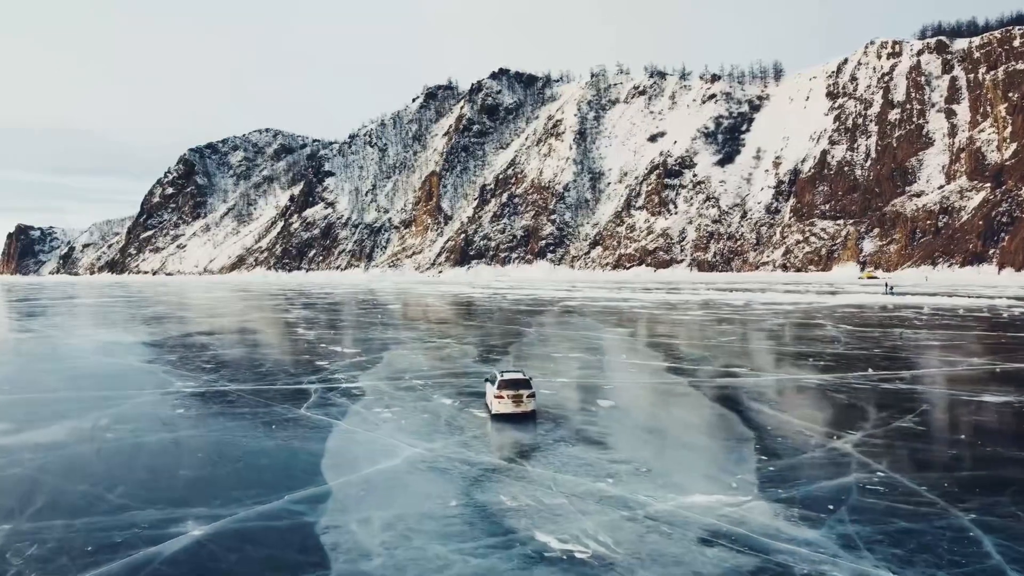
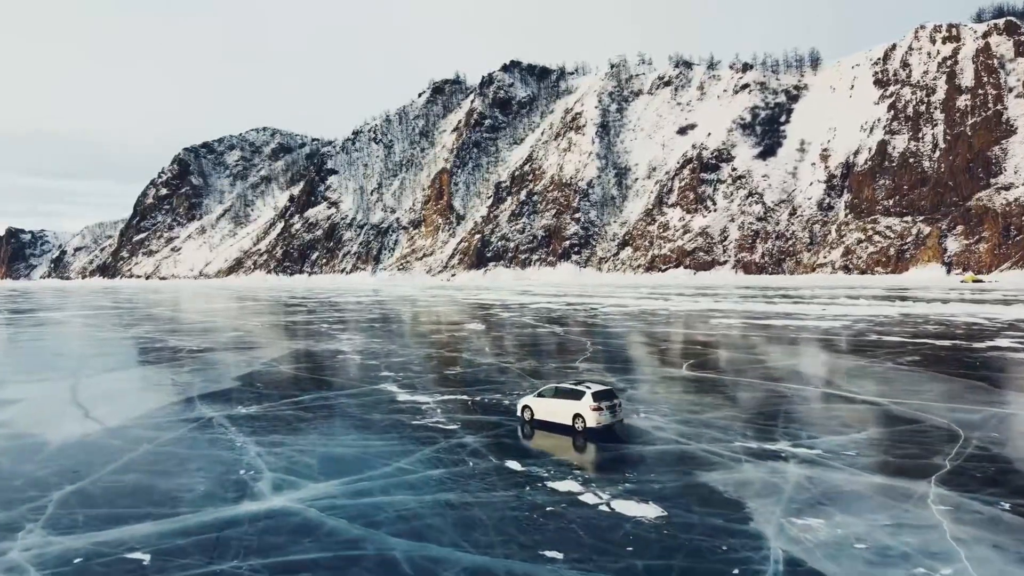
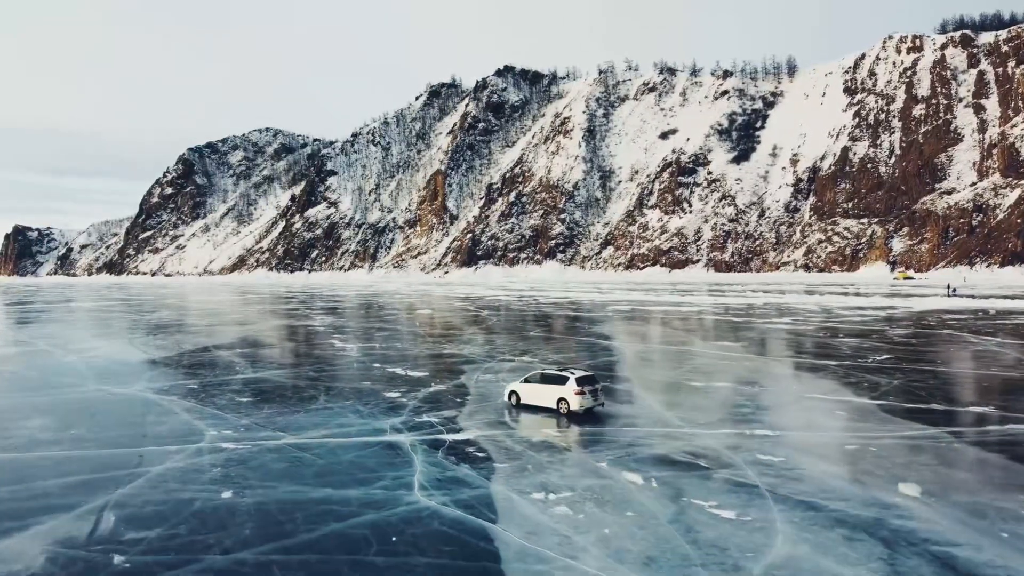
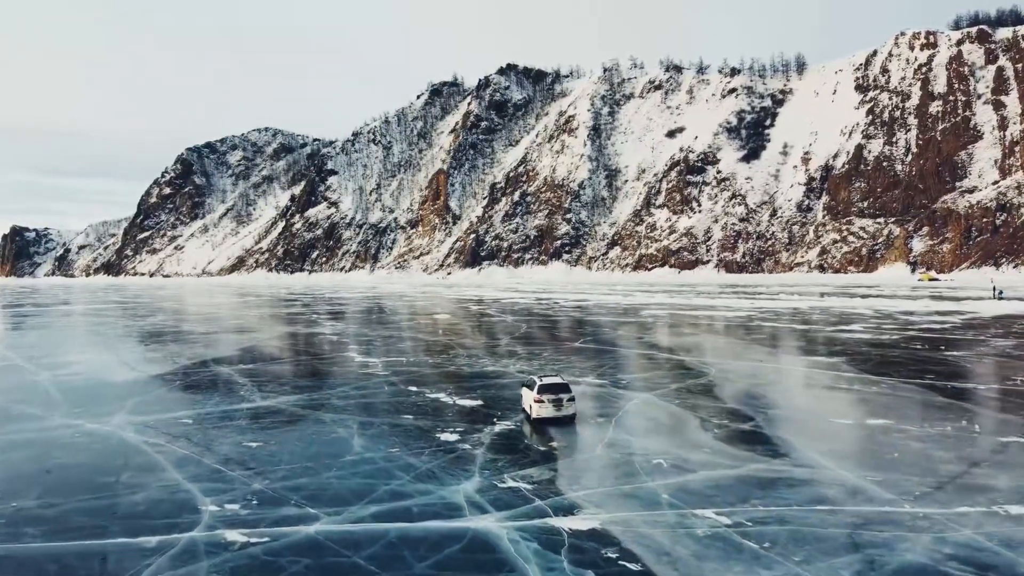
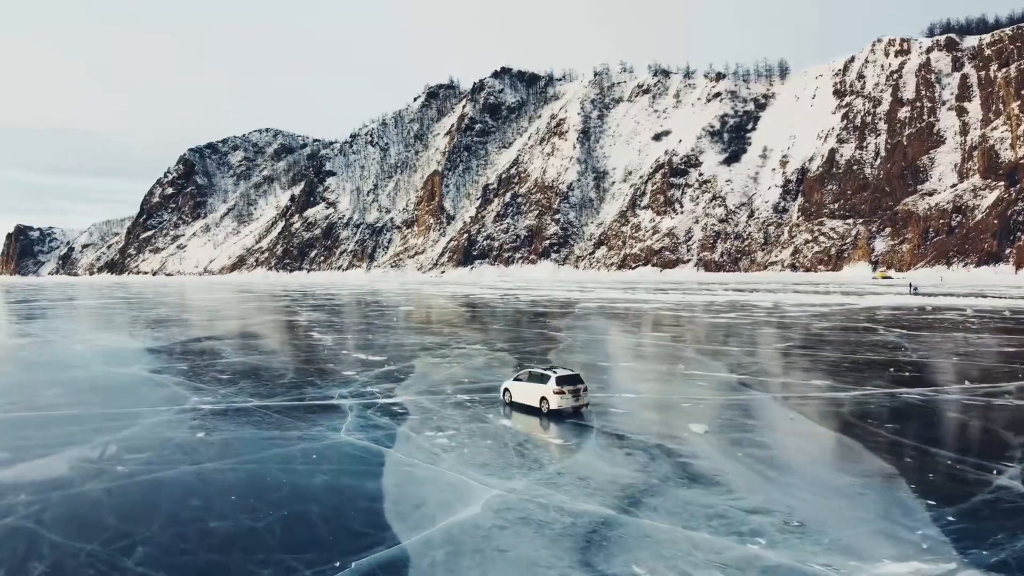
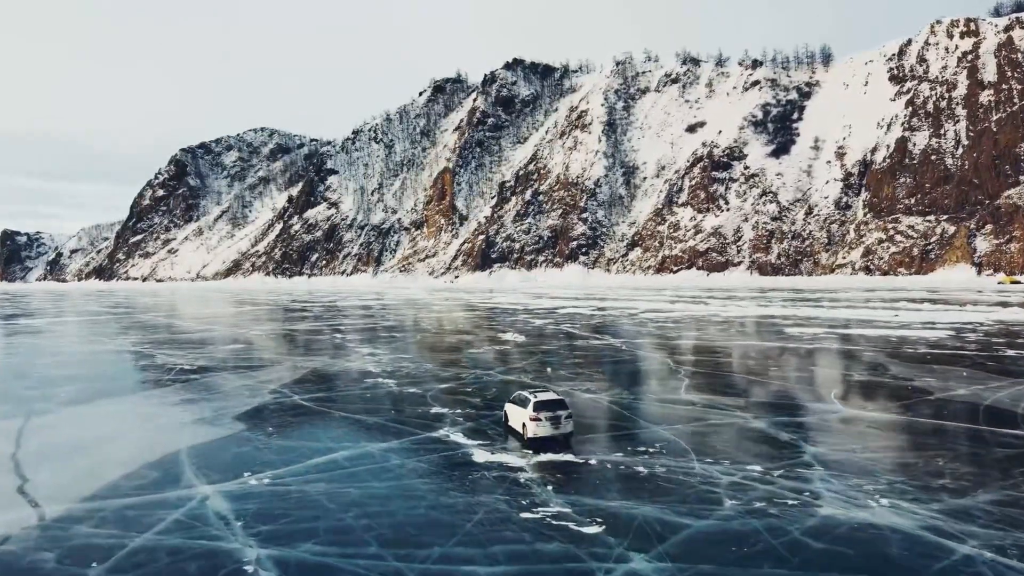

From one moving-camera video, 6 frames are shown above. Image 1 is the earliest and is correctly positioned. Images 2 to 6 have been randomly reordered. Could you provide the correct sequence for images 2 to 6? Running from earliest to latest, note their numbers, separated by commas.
5, 3, 4, 2, 6
